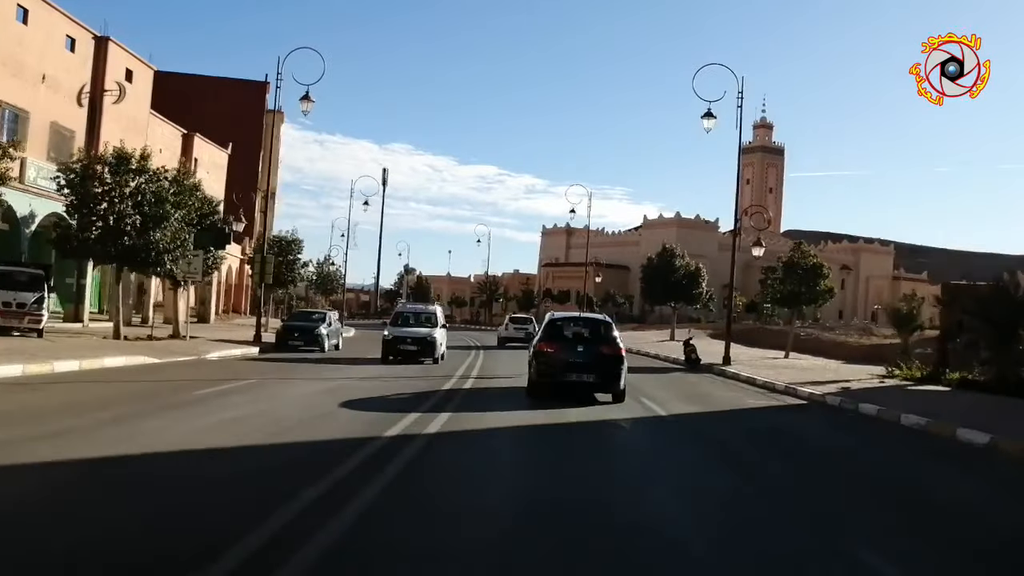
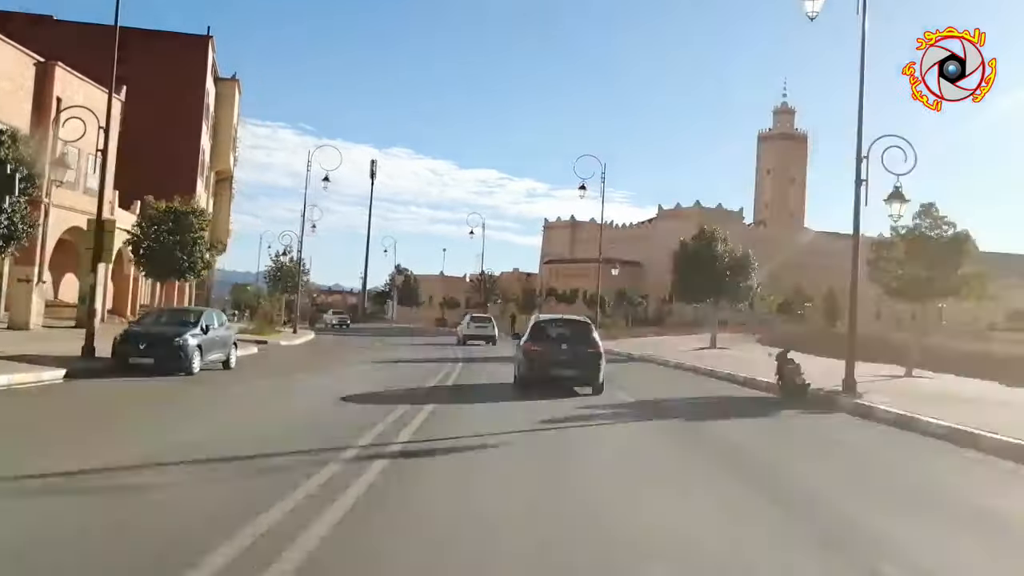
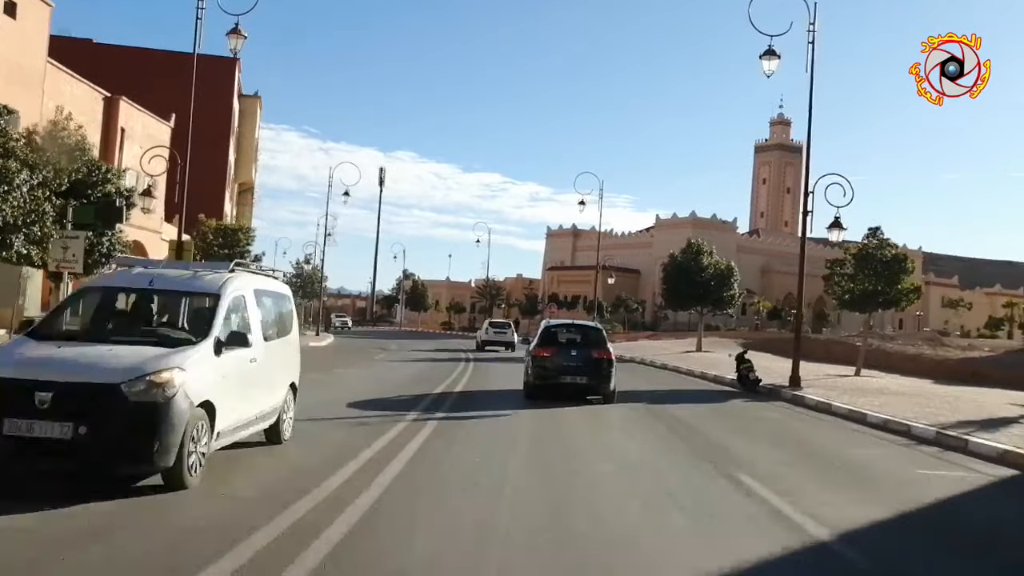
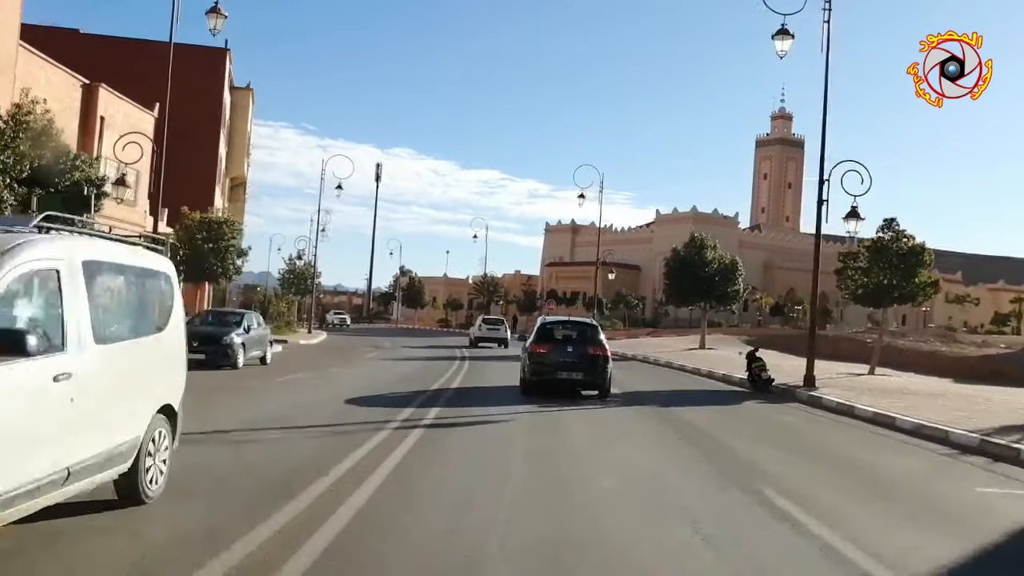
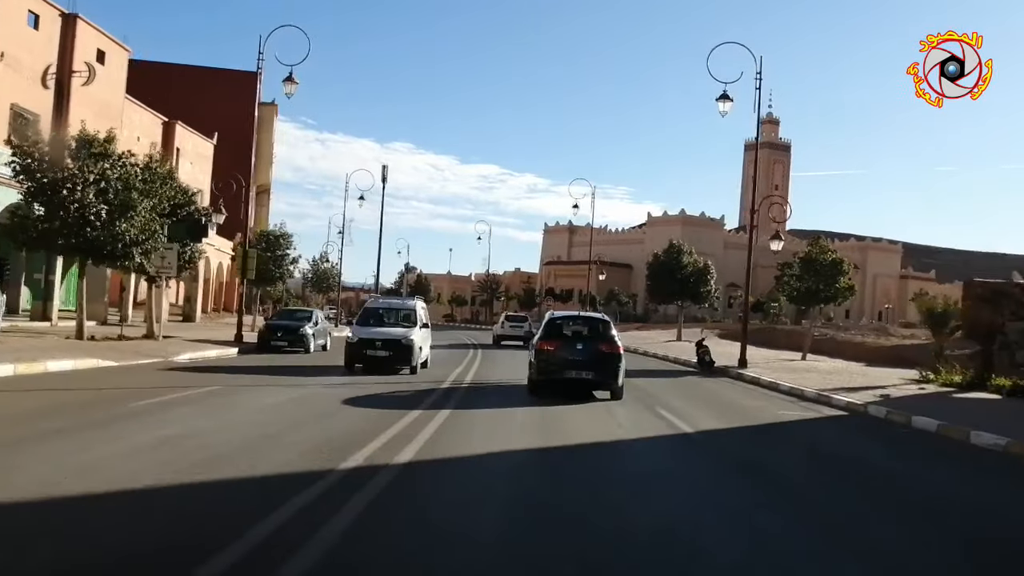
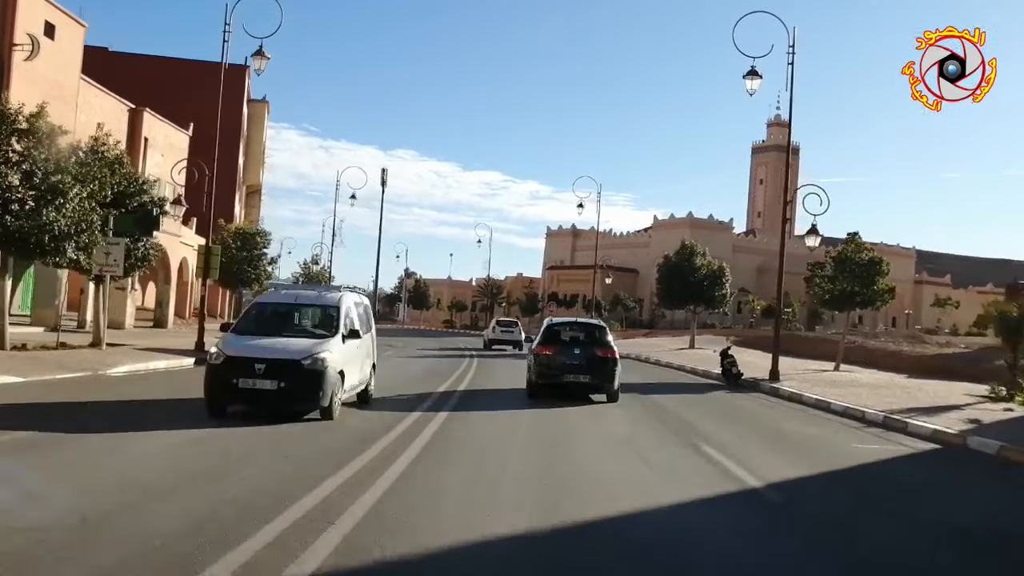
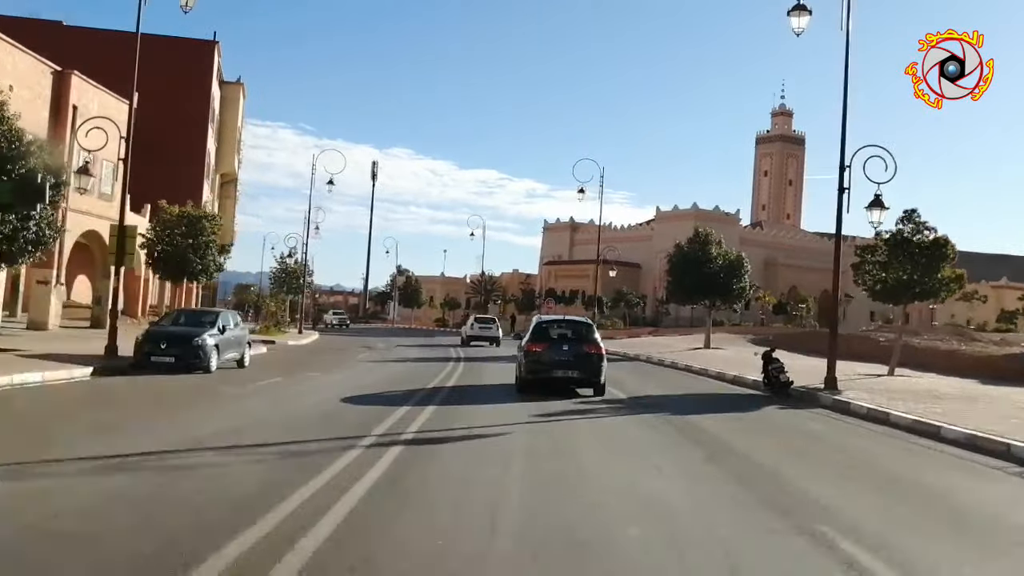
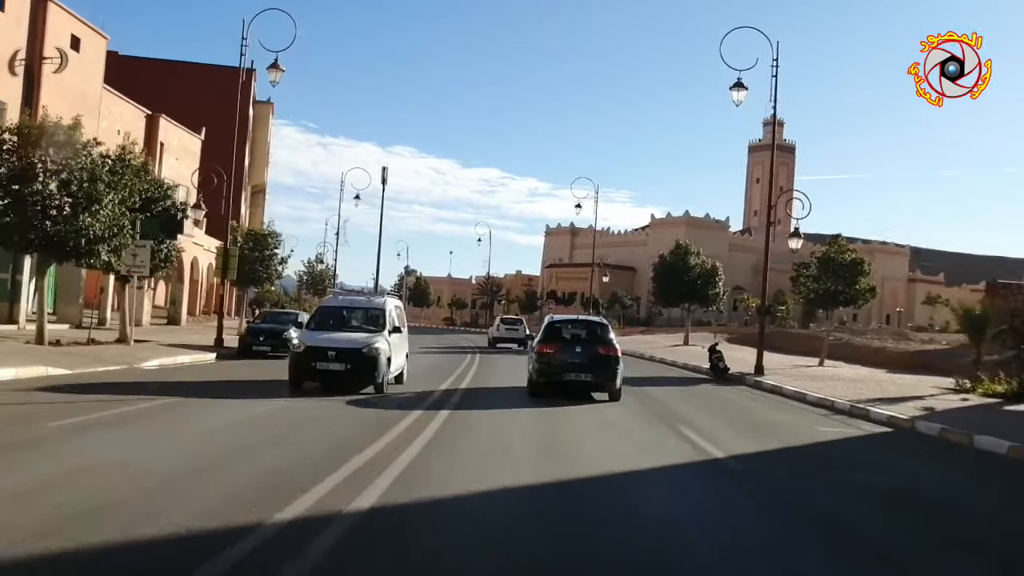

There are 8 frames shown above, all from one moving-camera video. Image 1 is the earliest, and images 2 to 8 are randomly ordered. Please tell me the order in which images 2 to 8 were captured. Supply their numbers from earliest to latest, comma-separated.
5, 8, 6, 3, 4, 7, 2
